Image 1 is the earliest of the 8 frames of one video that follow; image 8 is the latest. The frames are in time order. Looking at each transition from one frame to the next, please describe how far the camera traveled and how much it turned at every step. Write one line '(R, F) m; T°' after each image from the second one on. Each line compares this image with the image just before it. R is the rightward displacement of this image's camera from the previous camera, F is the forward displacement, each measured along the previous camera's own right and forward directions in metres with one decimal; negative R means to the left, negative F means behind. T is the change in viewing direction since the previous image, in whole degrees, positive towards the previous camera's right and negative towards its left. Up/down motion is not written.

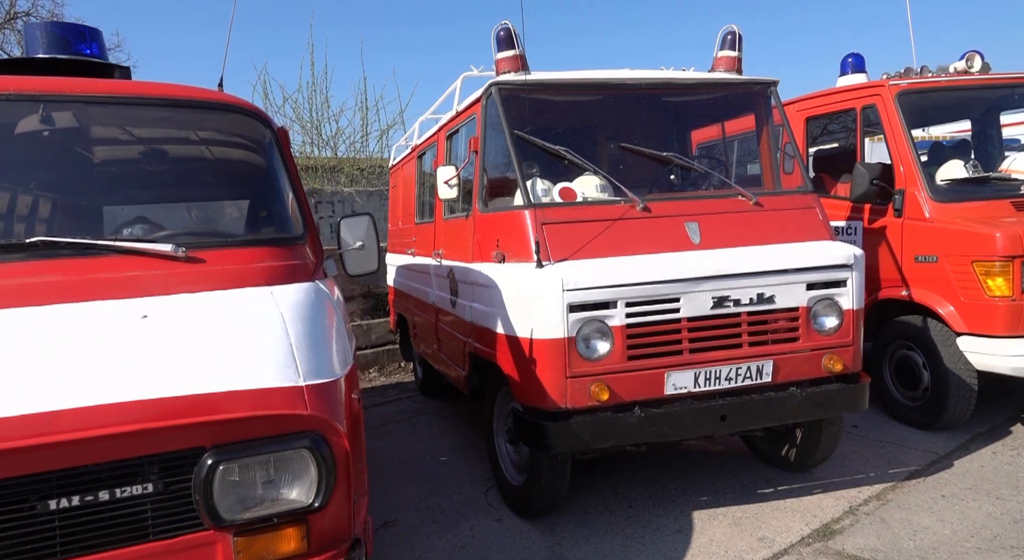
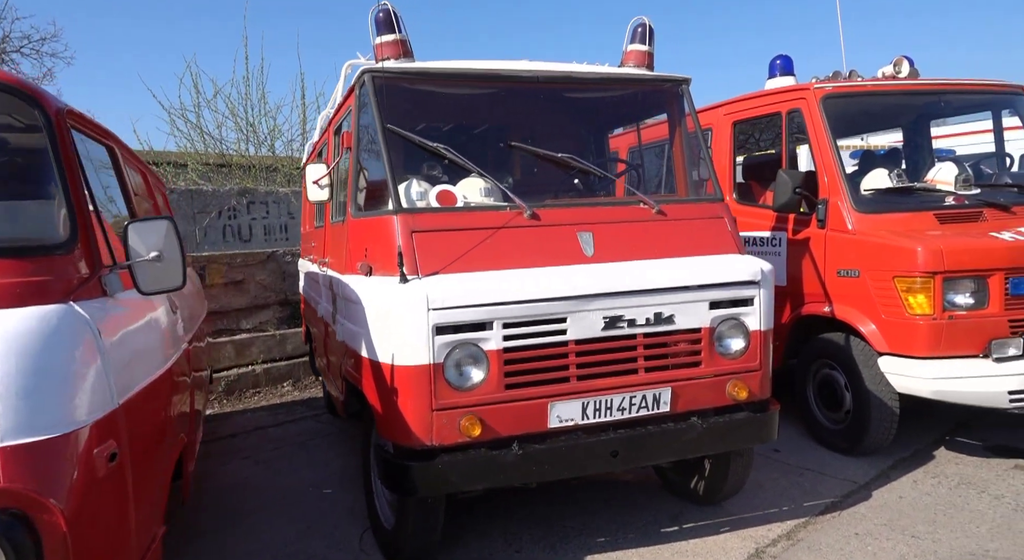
(+0.4, +0.4) m; +4°
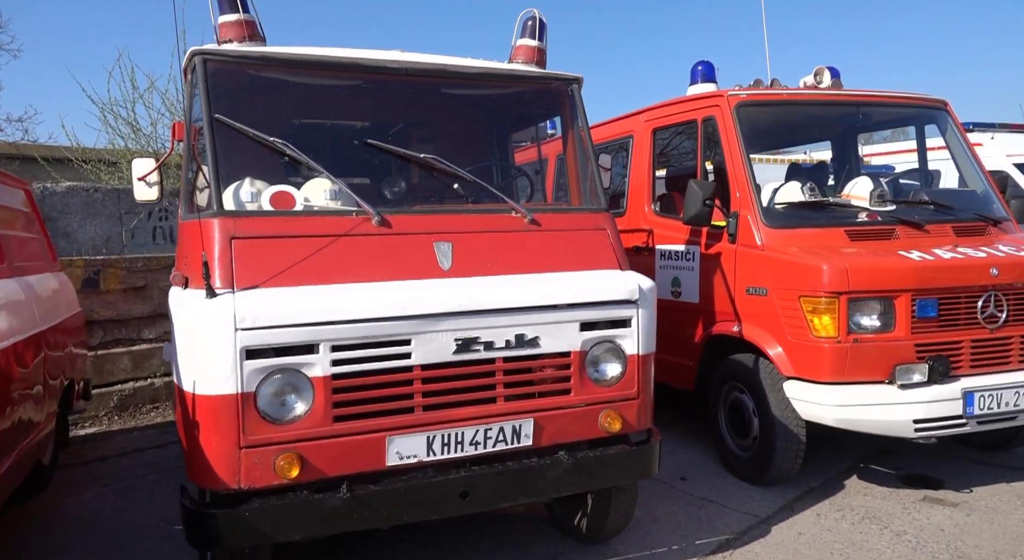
(+0.5, +0.3) m; +3°
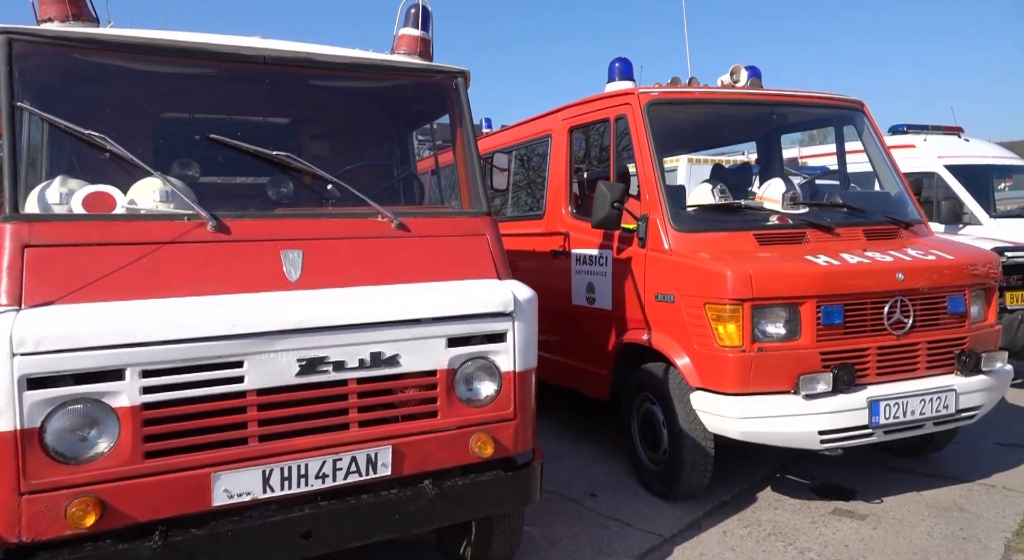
(+0.4, +0.3) m; +4°
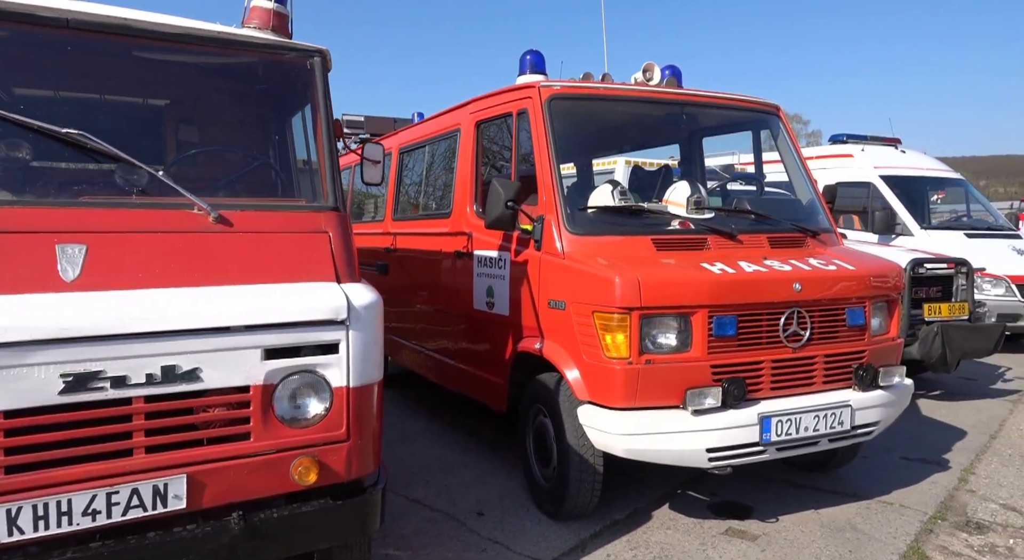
(+0.4, +0.3) m; +4°
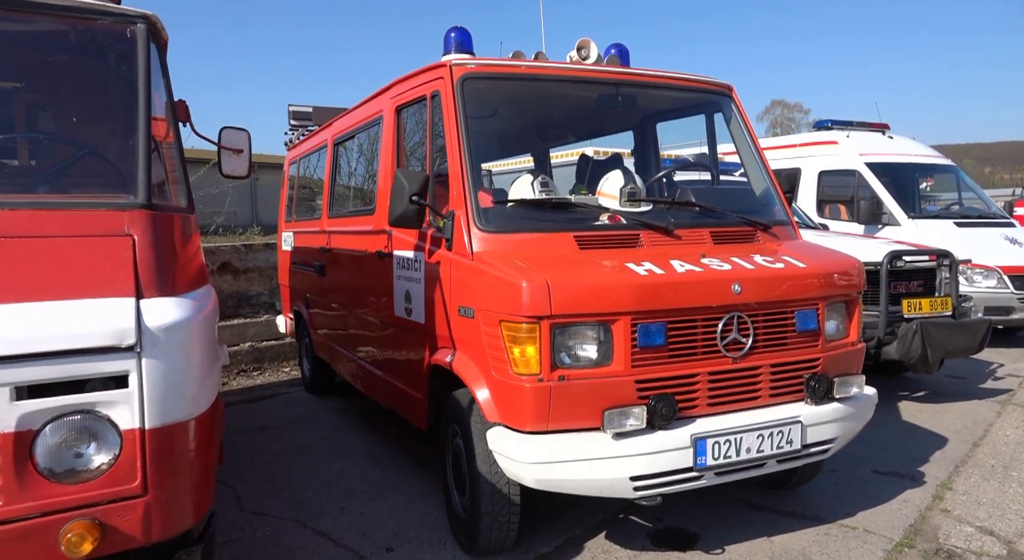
(+0.5, +0.5) m; 0°
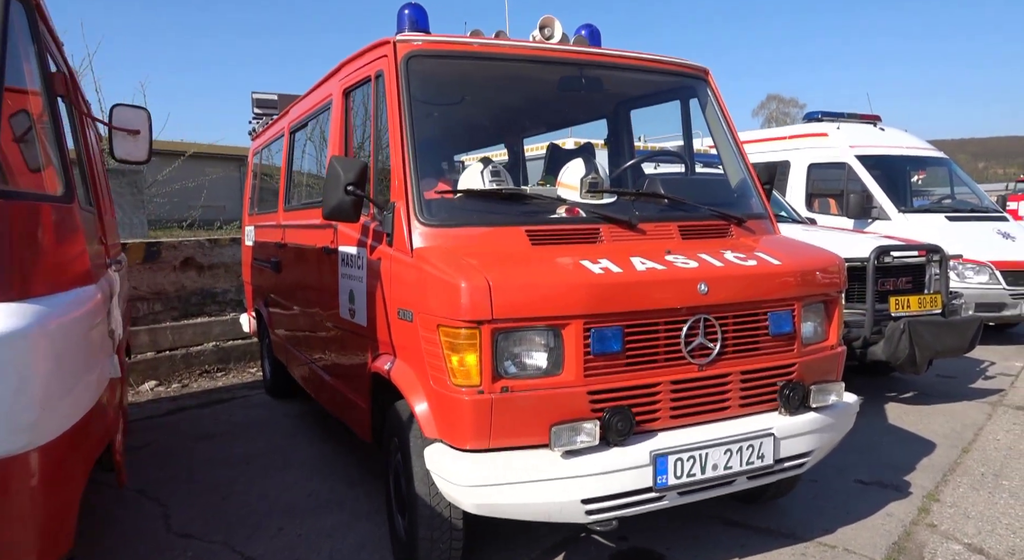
(+0.2, +0.3) m; 0°
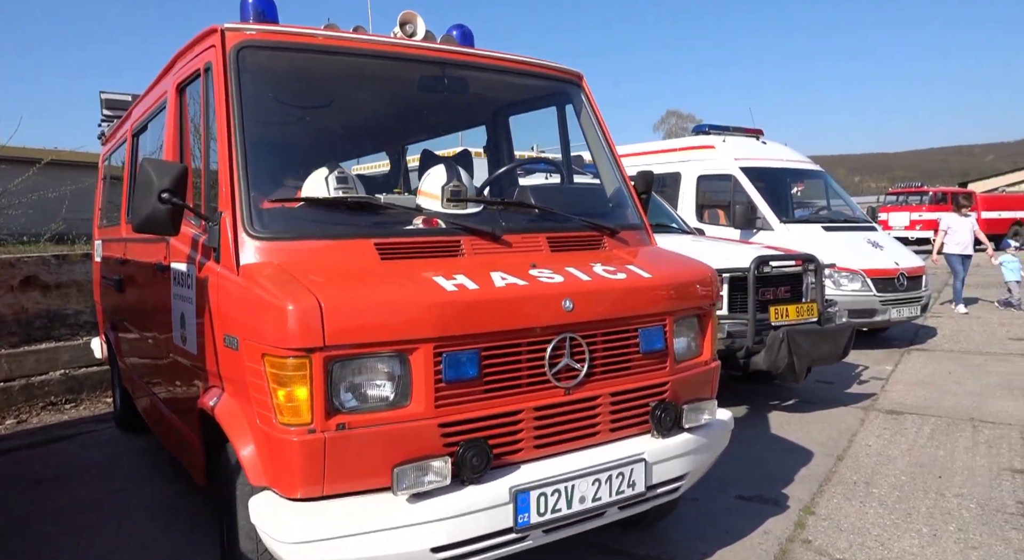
(+0.2, +0.3) m; +8°
